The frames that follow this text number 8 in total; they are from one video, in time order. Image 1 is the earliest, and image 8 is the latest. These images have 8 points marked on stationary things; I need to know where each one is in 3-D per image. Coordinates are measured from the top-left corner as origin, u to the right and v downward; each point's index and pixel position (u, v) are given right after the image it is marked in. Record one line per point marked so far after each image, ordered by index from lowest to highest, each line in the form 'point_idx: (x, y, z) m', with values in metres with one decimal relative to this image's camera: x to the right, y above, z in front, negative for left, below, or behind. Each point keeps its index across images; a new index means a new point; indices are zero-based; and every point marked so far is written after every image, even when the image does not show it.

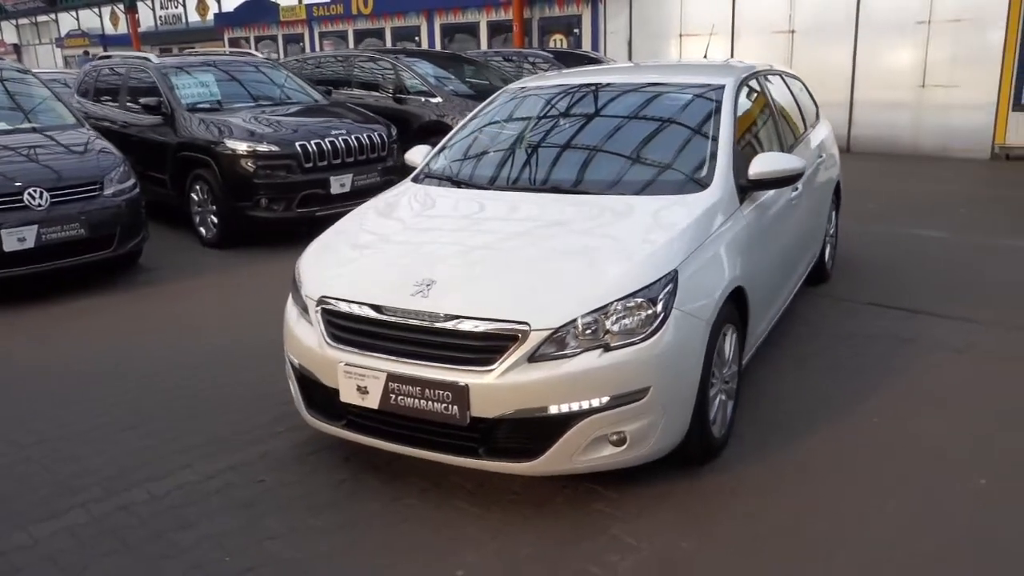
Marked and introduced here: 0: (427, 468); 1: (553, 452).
0: (-0.3, -0.8, +3.6) m
1: (+0.2, -0.6, +3.0) m
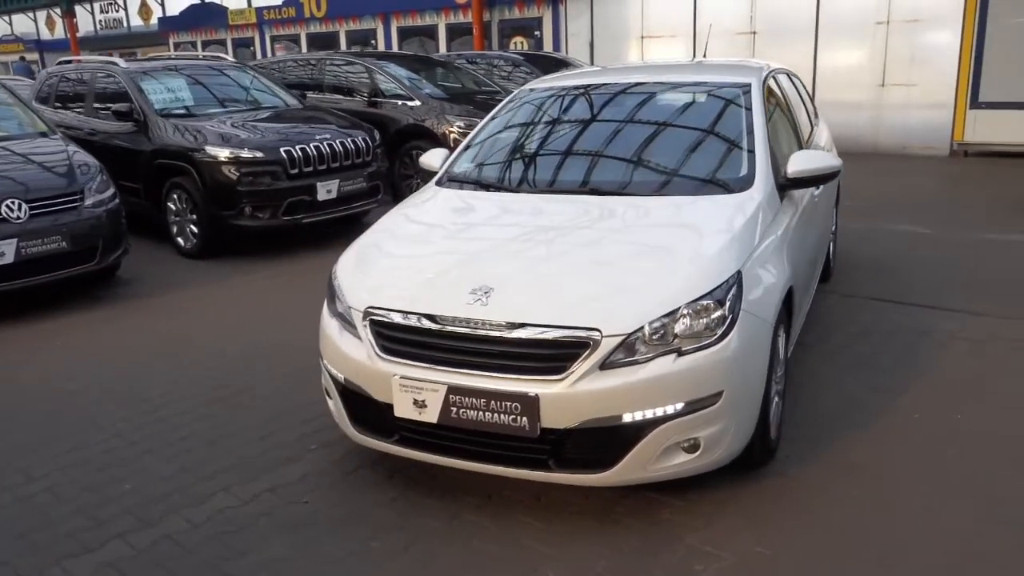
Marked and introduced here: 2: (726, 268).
0: (-0.1, -0.8, +3.4) m
1: (+0.4, -0.6, +2.9) m
2: (+0.8, +0.1, +3.1) m
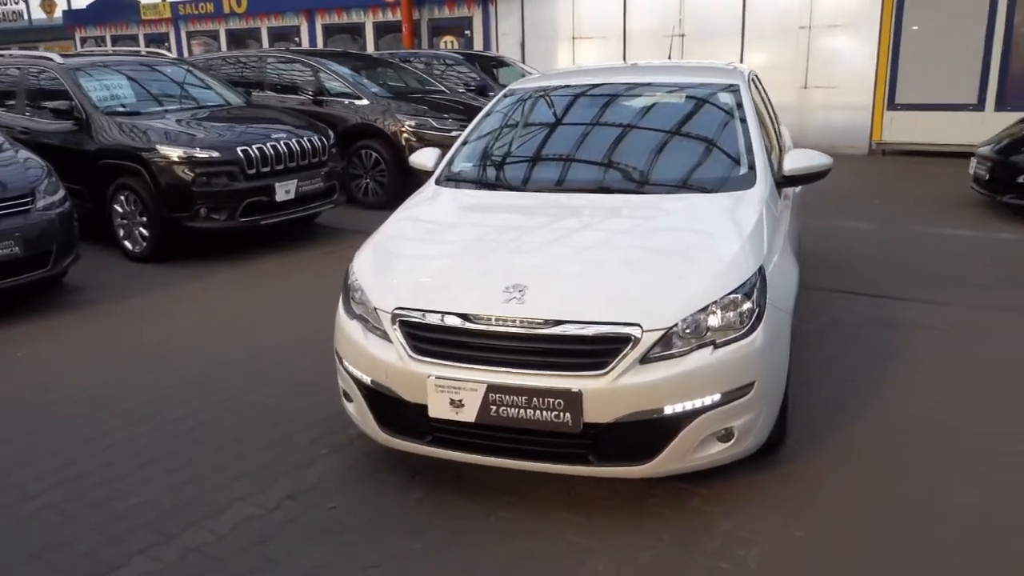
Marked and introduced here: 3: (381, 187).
0: (0.0, -0.8, +3.5) m
1: (+0.5, -0.6, +3.0) m
2: (+0.9, +0.1, +3.2) m
3: (-1.4, +1.1, +9.2) m
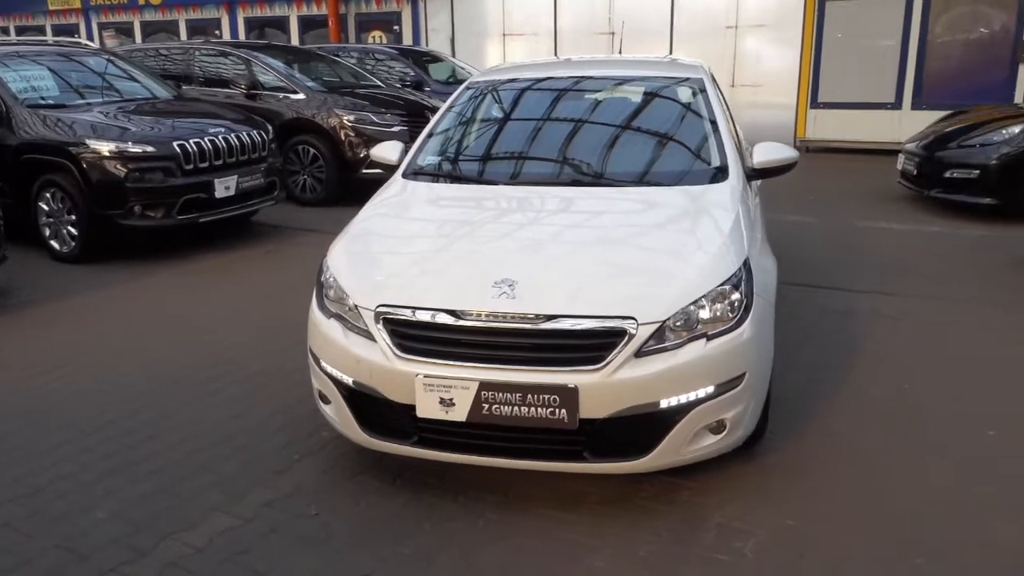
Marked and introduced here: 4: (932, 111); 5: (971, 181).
0: (-0.1, -0.8, +3.4) m
1: (+0.5, -0.6, +3.0) m
2: (+0.9, +0.1, +3.3) m
3: (-2.0, +1.1, +8.9) m
4: (+6.2, +2.6, +12.5) m
5: (+4.1, +1.0, +7.6) m
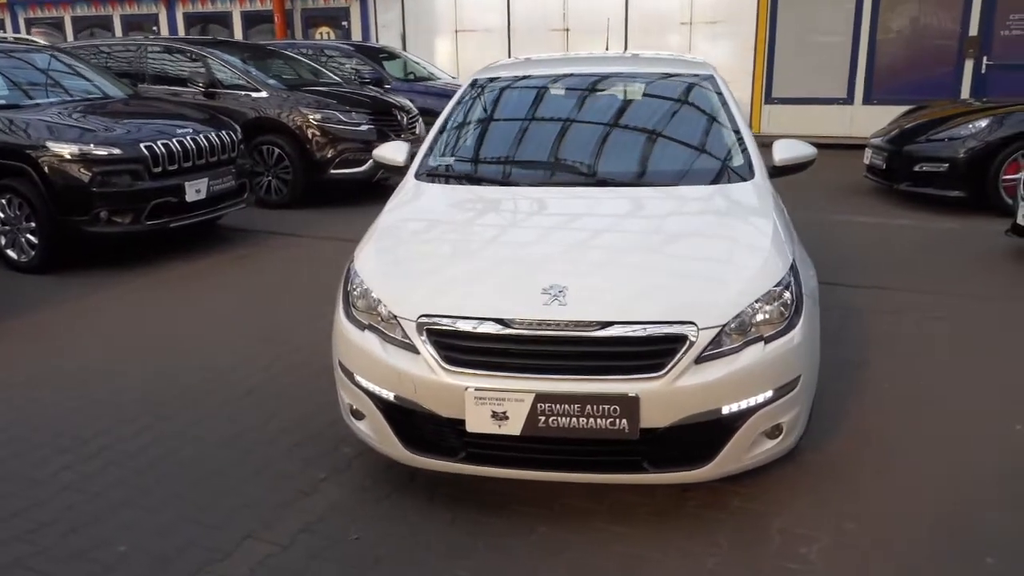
0: (+0.1, -0.8, +3.3) m
1: (+0.7, -0.6, +2.9) m
2: (+1.0, +0.1, +3.2) m
3: (-2.3, +1.0, +8.6) m
4: (+5.6, +2.8, +12.8) m
5: (+3.9, +1.0, +7.8) m
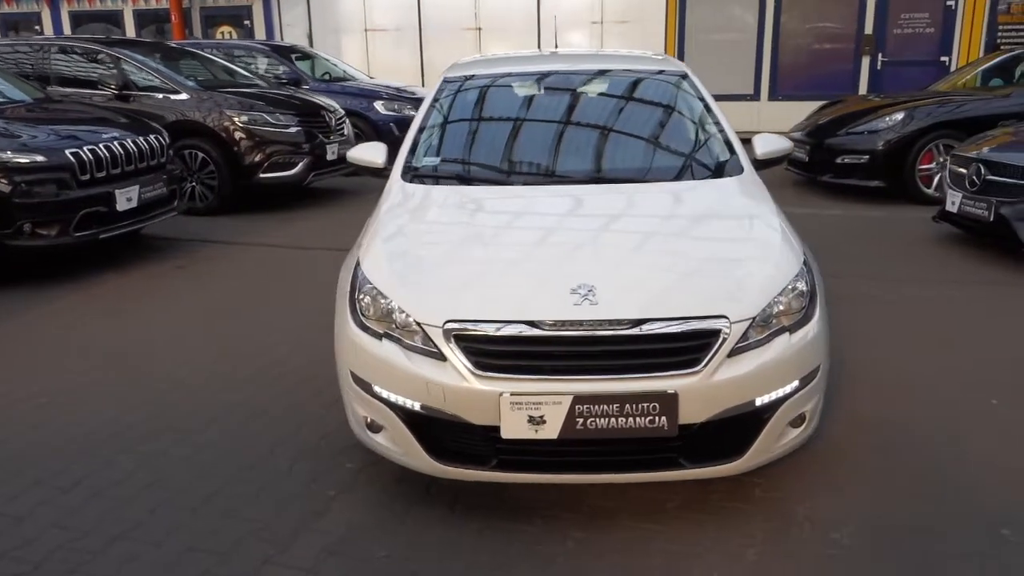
0: (+0.2, -0.8, +3.2) m
1: (+0.8, -0.5, +2.9) m
2: (+1.1, +0.2, +3.3) m
3: (-2.9, +0.9, +8.2) m
4: (+4.3, +2.9, +13.4) m
5: (+3.3, +1.2, +8.2) m
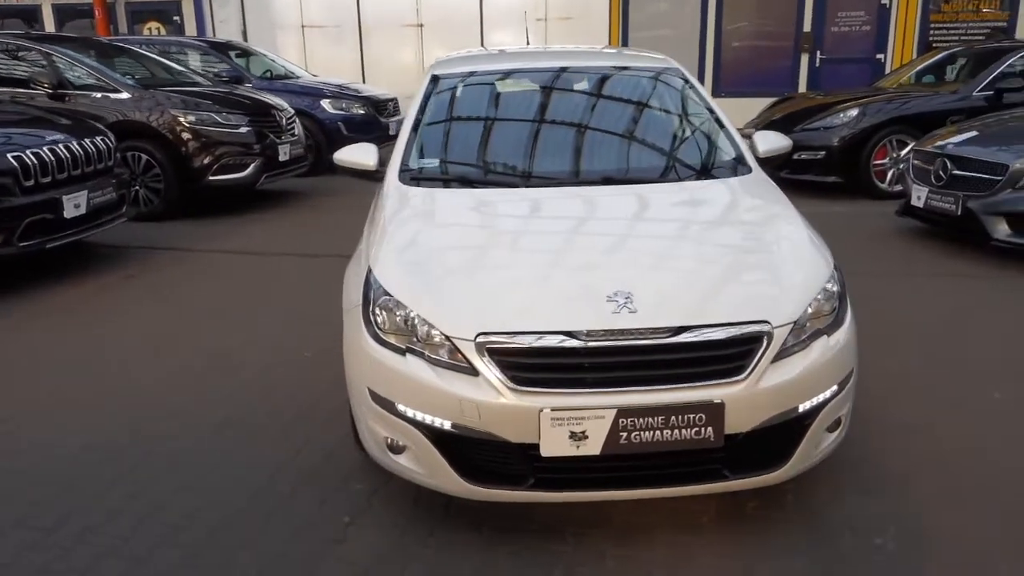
0: (+0.3, -0.8, +3.1) m
1: (+0.9, -0.5, +2.8) m
2: (+1.1, +0.2, +3.2) m
3: (-3.3, +0.9, +7.8) m
4: (+3.5, +3.0, +13.6) m
5: (+3.0, +1.2, +8.3) m
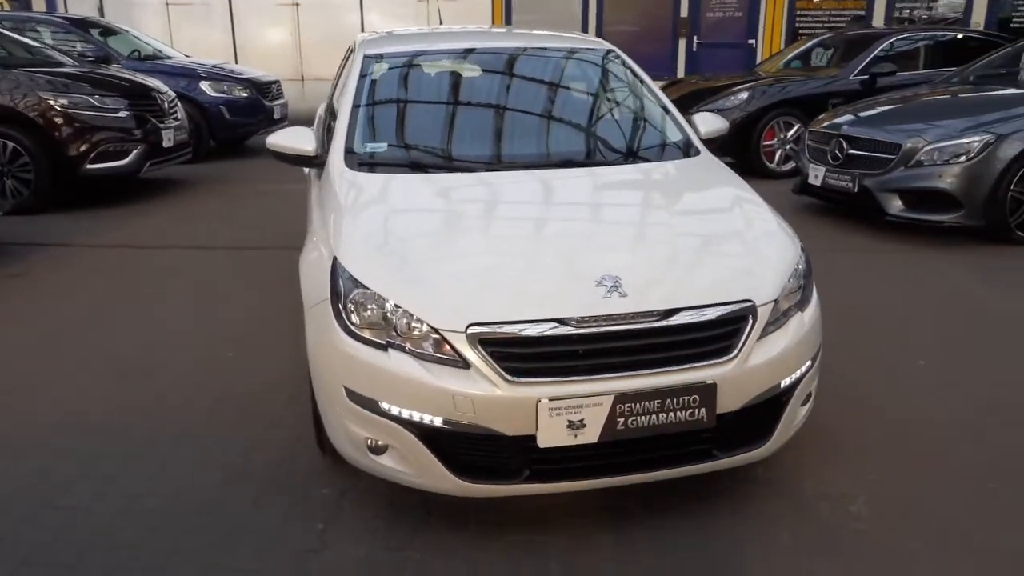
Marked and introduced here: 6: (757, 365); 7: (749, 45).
0: (+0.2, -0.8, +3.0) m
1: (+0.9, -0.5, +2.9) m
2: (+1.0, +0.2, +3.3) m
3: (-4.1, +0.9, +7.1) m
4: (+1.6, +3.3, +13.8) m
5: (+2.0, +1.4, +8.6) m
6: (+0.8, -0.3, +2.7) m
7: (+3.8, +3.9, +13.7) m
